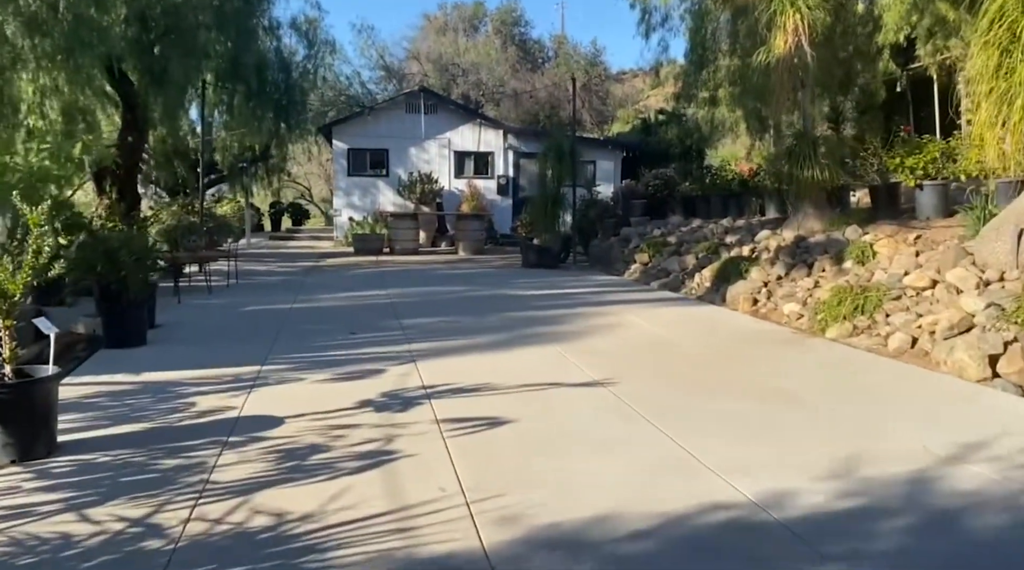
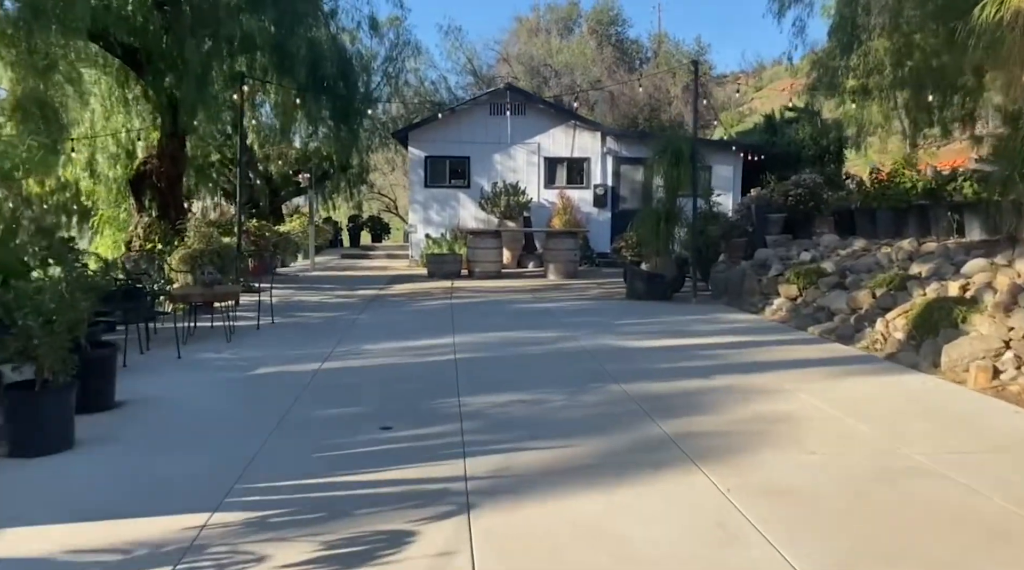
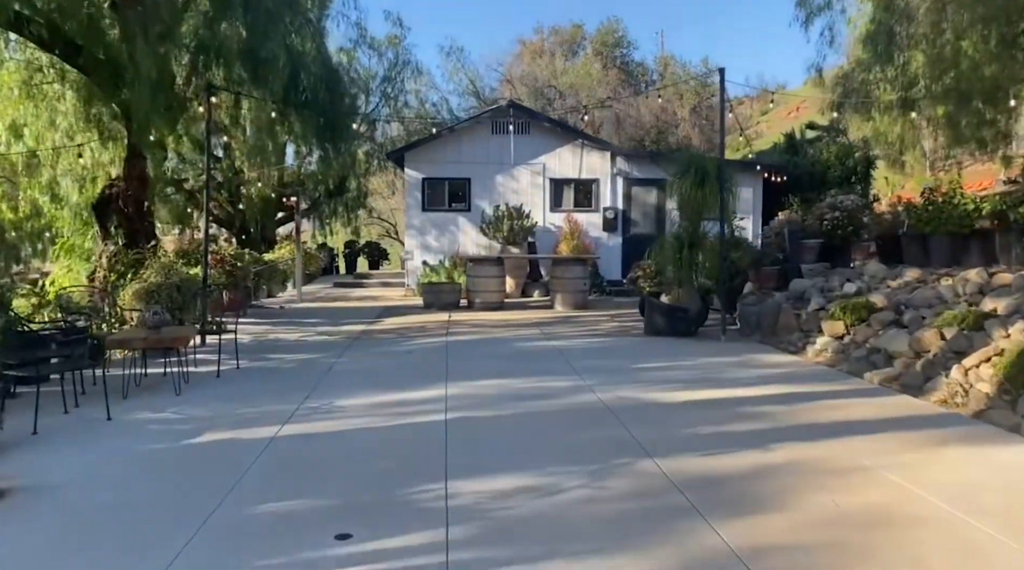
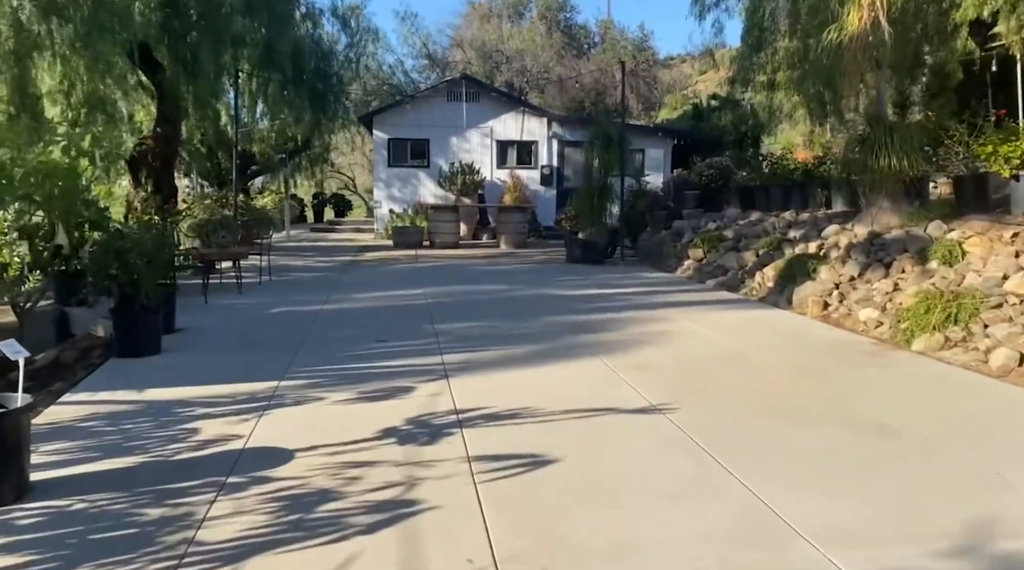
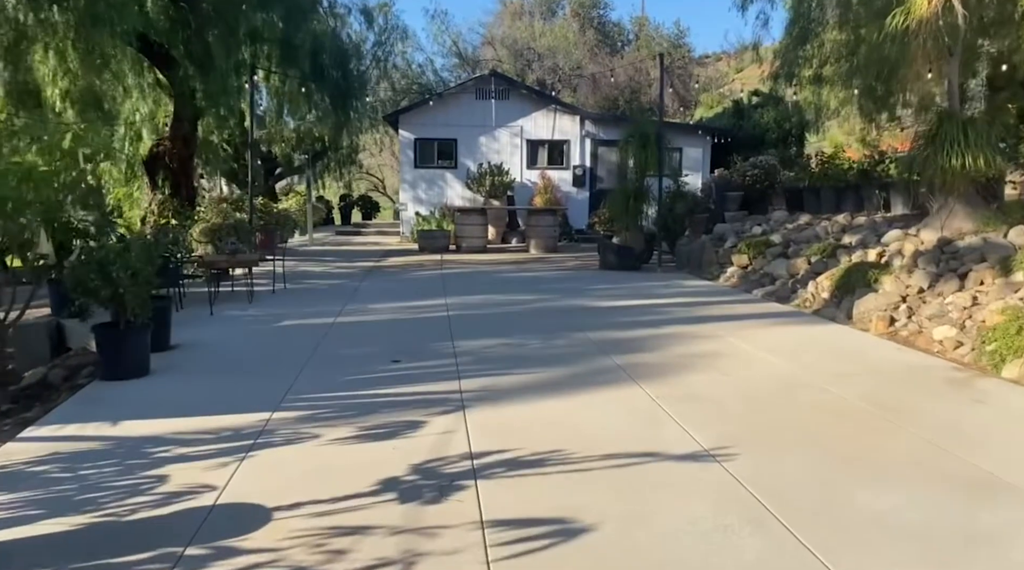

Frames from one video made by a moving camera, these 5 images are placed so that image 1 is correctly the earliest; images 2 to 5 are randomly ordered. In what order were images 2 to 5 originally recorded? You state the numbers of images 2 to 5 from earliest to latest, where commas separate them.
4, 5, 2, 3
